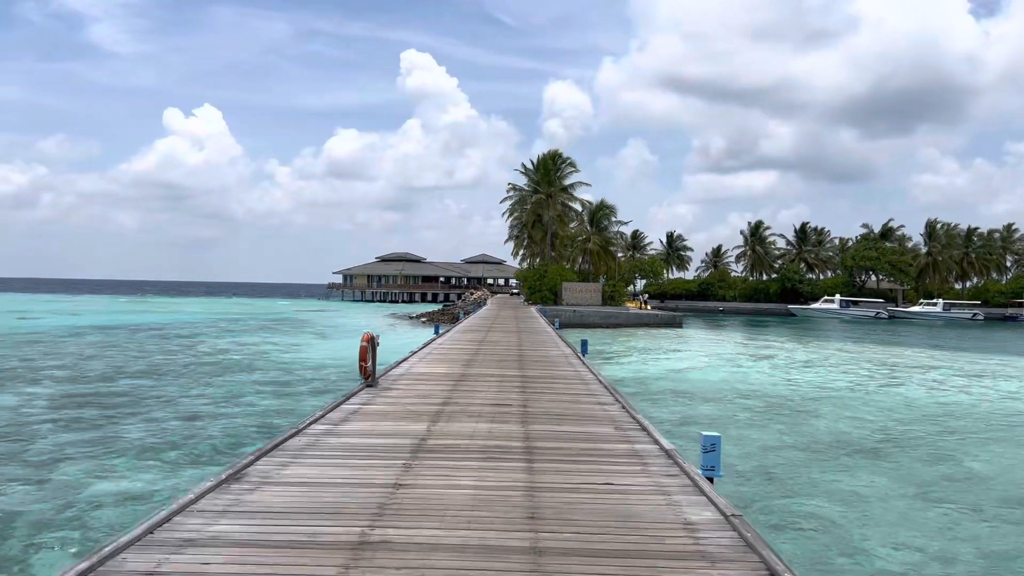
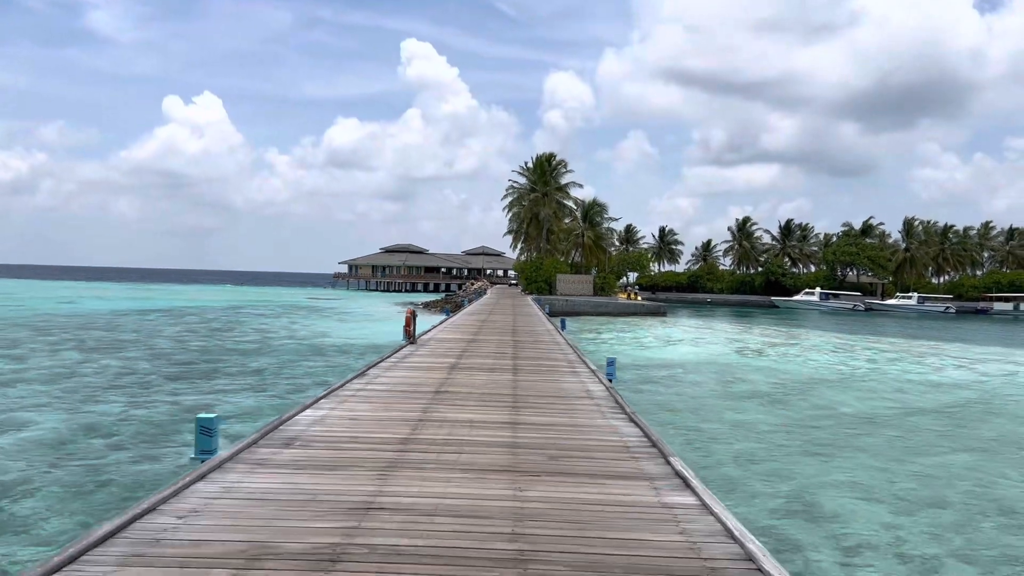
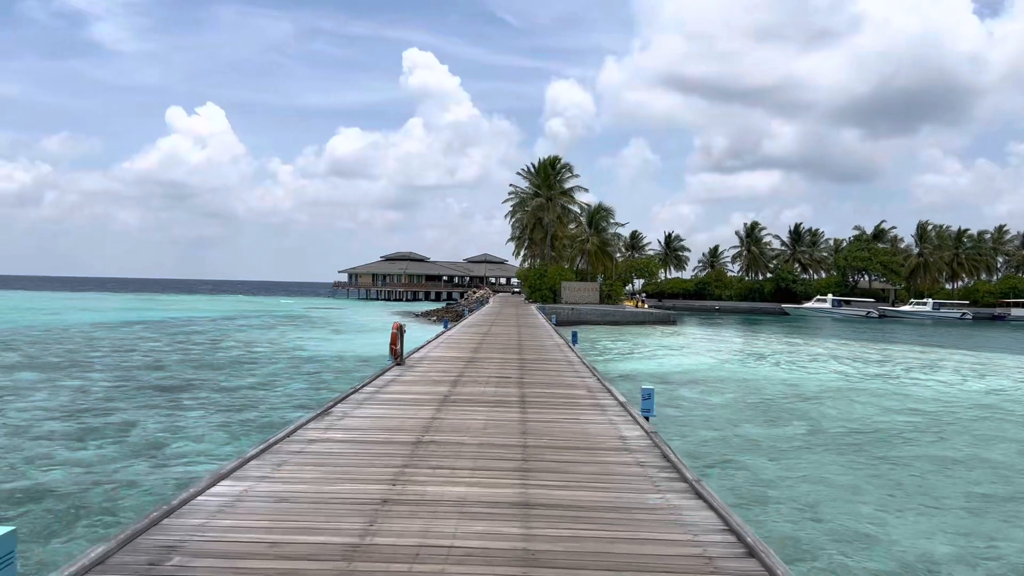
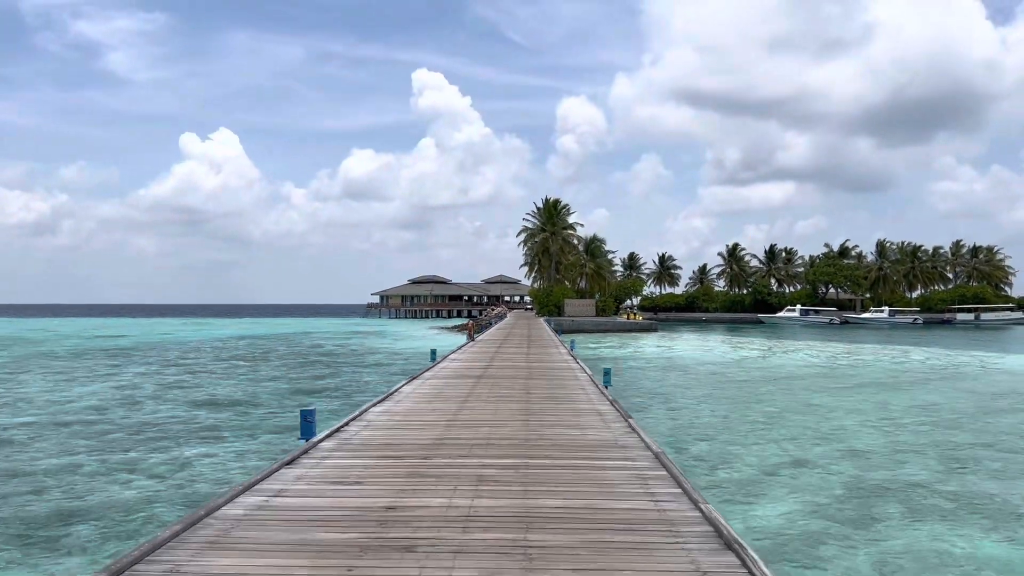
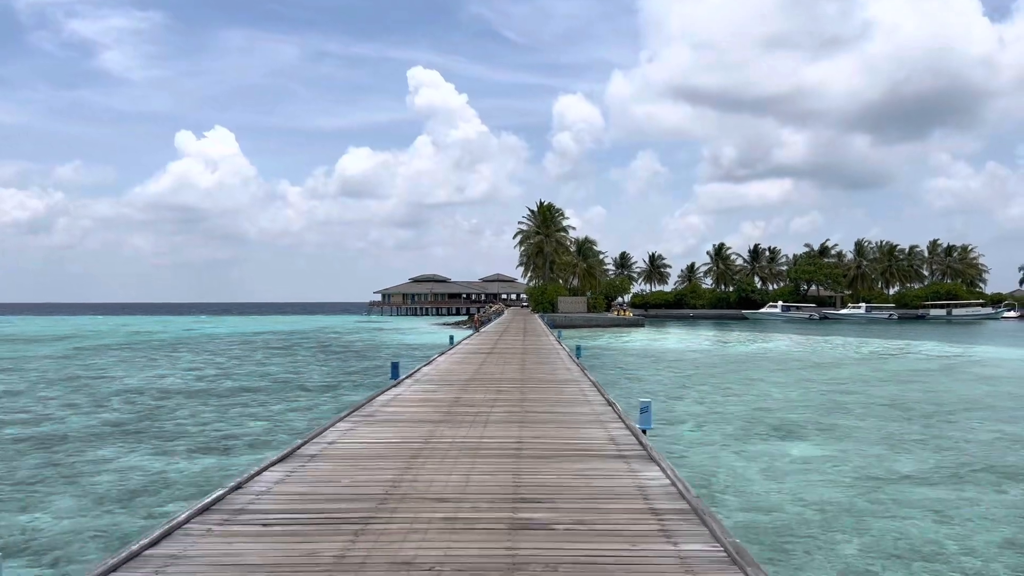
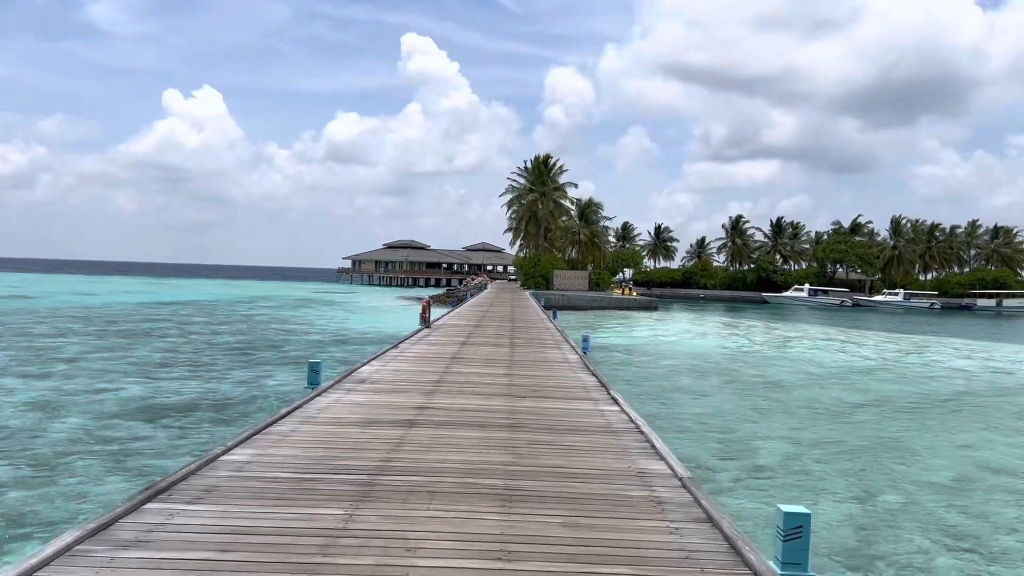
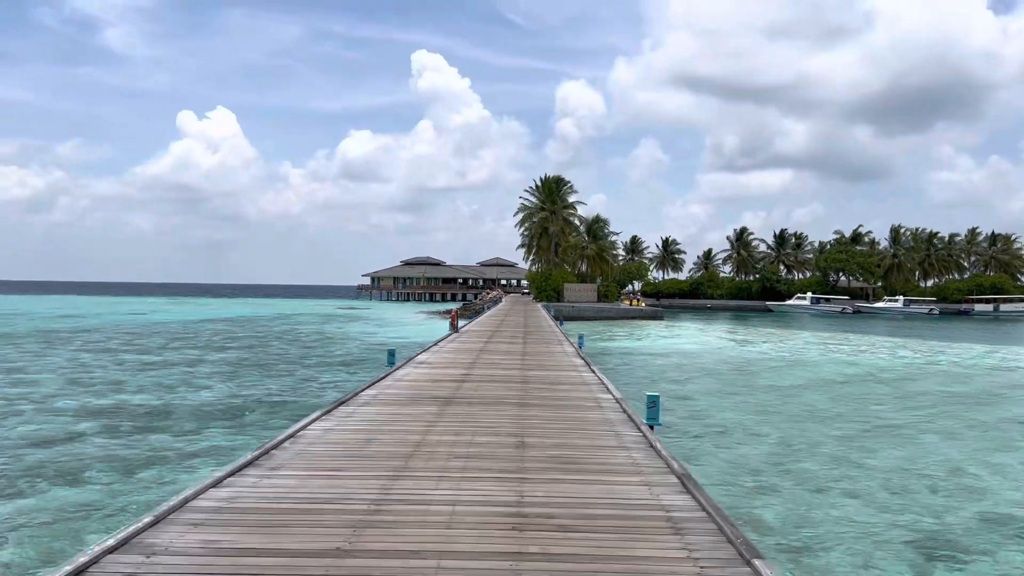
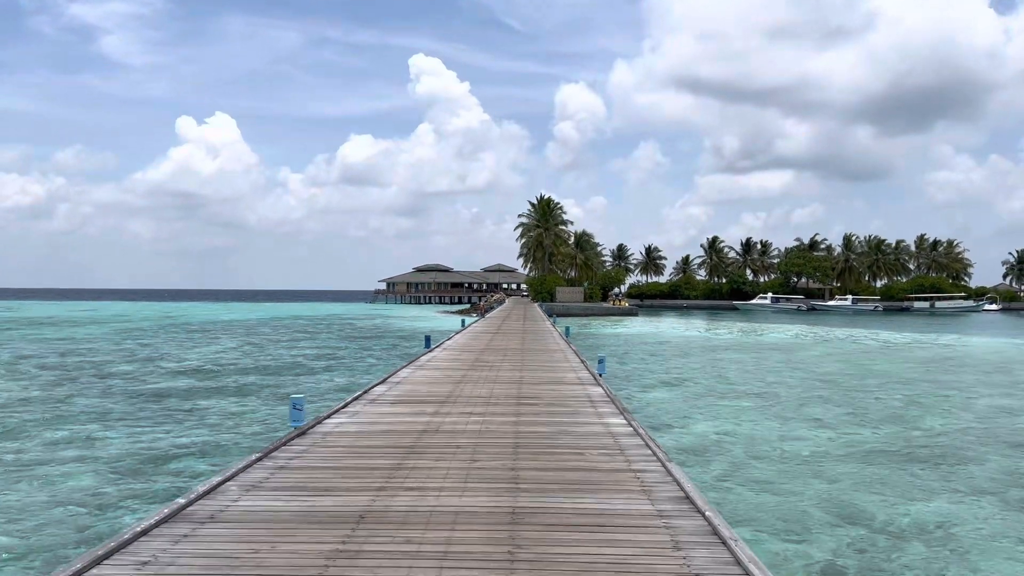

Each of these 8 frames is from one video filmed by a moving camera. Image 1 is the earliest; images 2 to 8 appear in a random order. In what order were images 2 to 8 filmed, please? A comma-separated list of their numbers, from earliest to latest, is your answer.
3, 2, 6, 7, 4, 5, 8
